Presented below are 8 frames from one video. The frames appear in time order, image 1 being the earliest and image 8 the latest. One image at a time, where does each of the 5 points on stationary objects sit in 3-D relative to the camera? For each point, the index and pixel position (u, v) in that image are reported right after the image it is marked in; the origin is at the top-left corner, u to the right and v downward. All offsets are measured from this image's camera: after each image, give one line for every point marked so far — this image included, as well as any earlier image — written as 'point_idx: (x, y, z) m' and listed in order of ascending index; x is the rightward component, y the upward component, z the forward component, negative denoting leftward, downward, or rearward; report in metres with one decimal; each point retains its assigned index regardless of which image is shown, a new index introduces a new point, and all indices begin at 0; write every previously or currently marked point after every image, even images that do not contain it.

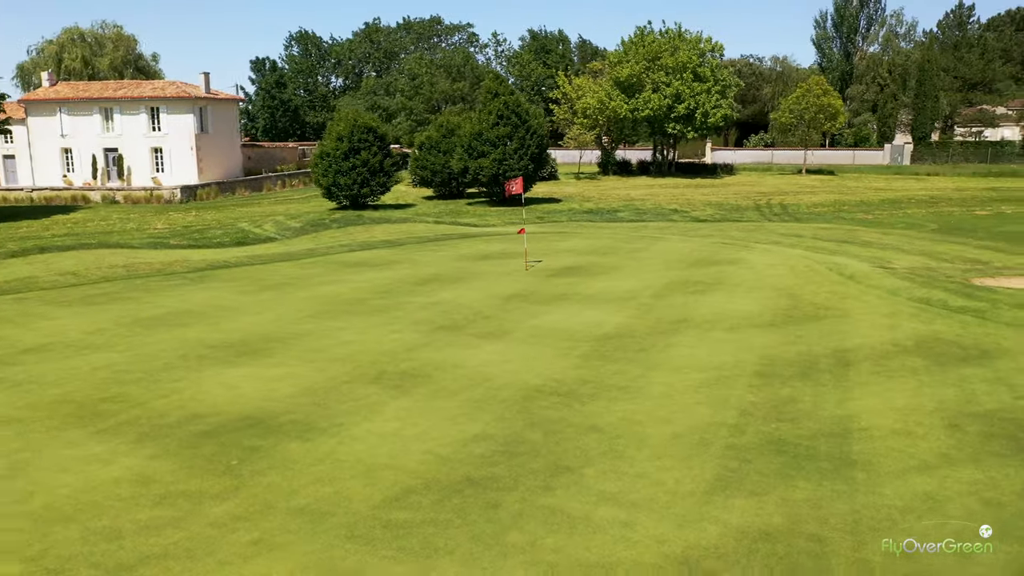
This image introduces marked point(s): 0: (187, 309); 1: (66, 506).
0: (-5.4, -0.3, +13.9) m
1: (-3.5, -1.7, +6.6) m
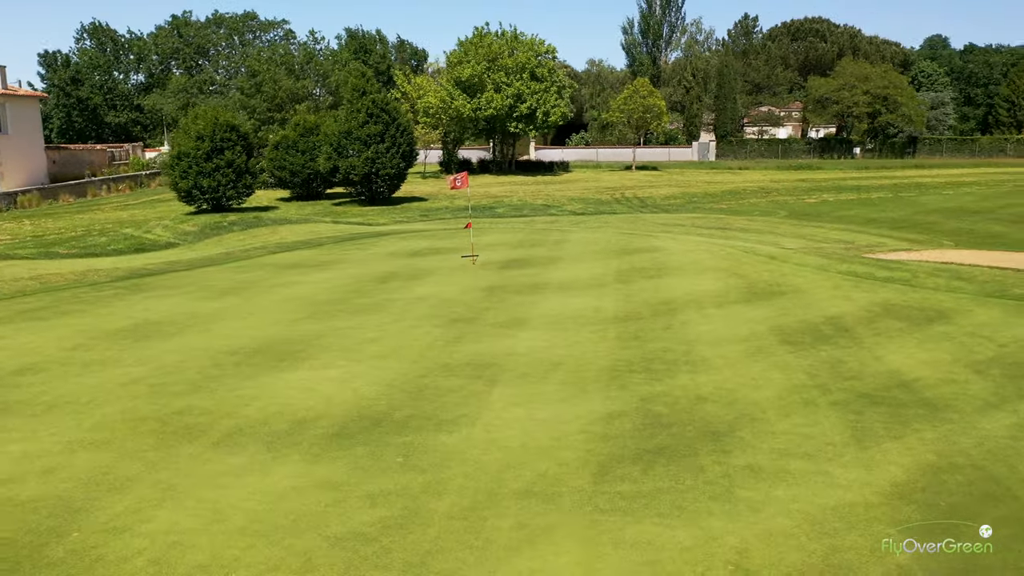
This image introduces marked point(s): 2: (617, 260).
0: (-5.4, -0.5, +12.8) m
1: (-1.7, -1.7, +6.1) m
2: (+2.3, +0.6, +18.2) m
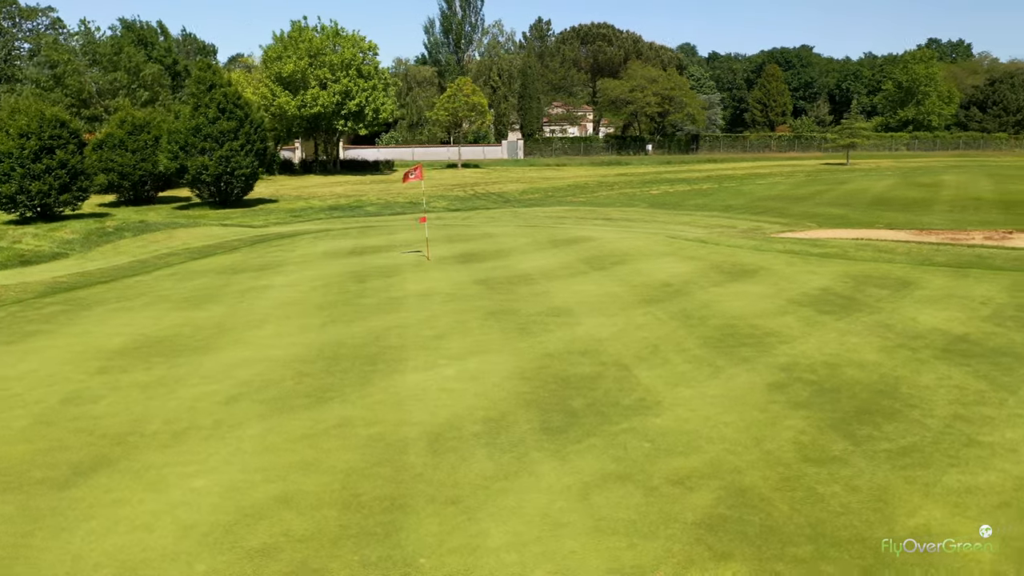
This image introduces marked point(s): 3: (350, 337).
0: (-4.7, -0.6, +11.1) m
1: (+0.7, -1.5, +5.7) m
2: (+1.1, +0.9, +18.4) m
3: (-2.0, -0.6, +10.7) m
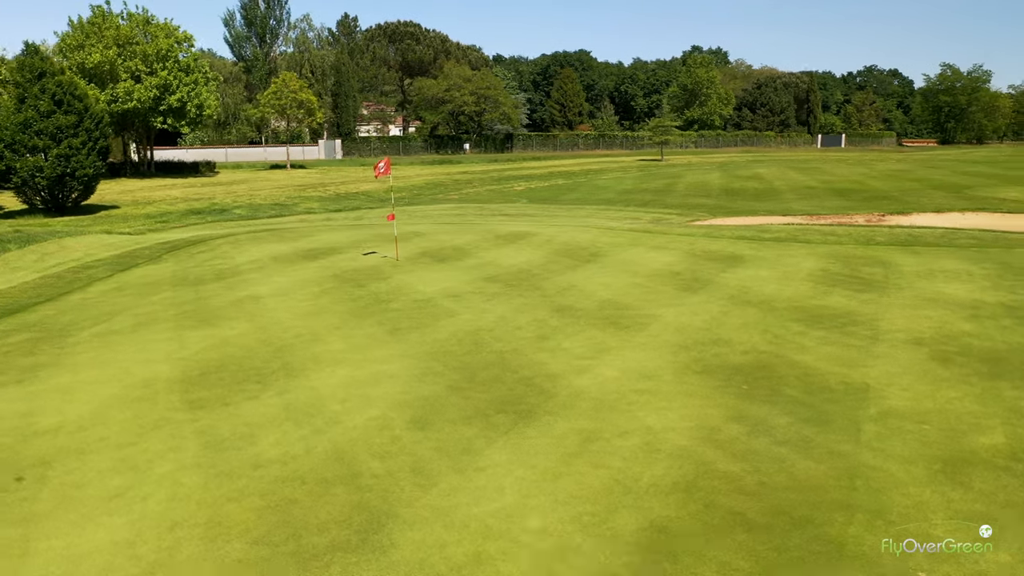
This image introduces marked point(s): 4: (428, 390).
0: (-3.5, -0.7, +9.2) m
1: (+3.2, -1.4, +5.4) m
2: (+0.2, +0.9, +17.8) m
3: (-0.8, -0.6, +9.5) m
4: (-0.8, -1.0, +7.8) m
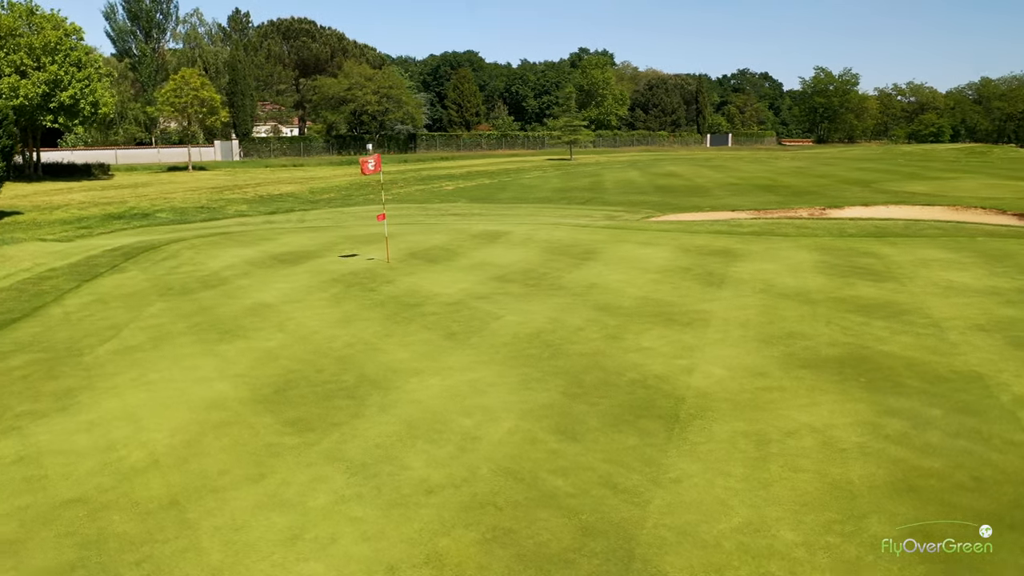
0: (-2.6, -0.8, +8.3) m
1: (+4.6, -1.2, +5.4) m
2: (-0.2, +0.9, +17.3) m
3: (+0.1, -0.6, +9.0) m
4: (+0.3, -1.0, +7.3) m
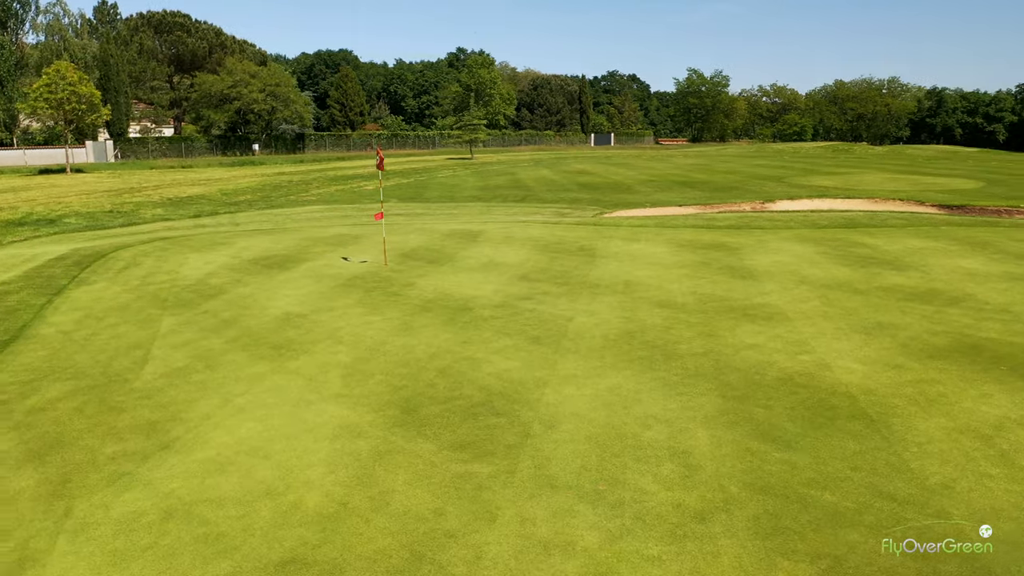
0: (-1.4, -0.9, +7.2) m
1: (+6.1, -1.1, +5.5) m
2: (-0.5, +0.9, +16.5) m
3: (+1.1, -0.6, +8.3) m
4: (+1.6, -0.9, +6.7) m
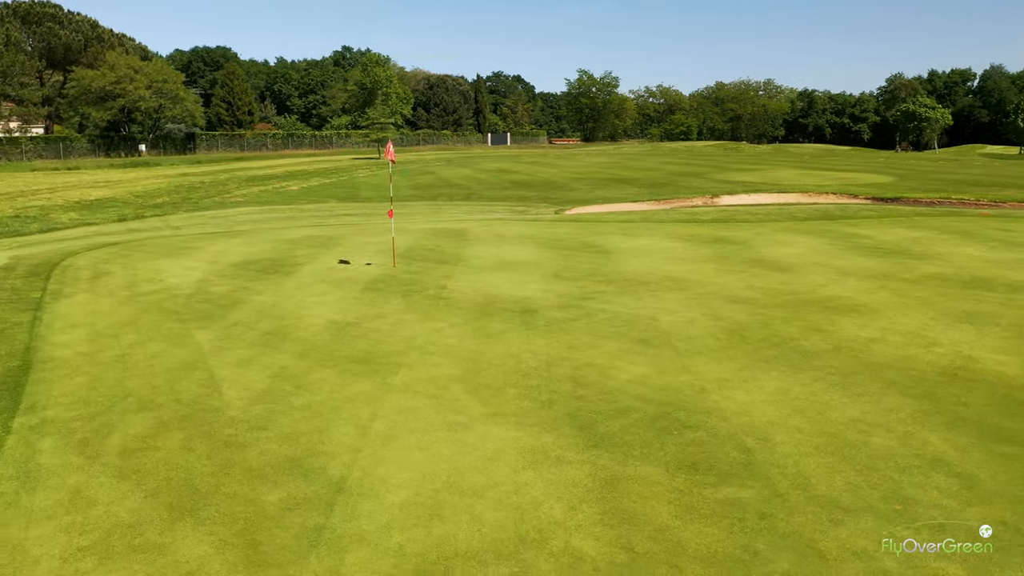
0: (-0.1, -0.9, +6.3) m
1: (+7.5, -0.9, +5.7) m
2: (-0.6, +0.9, +15.6) m
3: (+2.2, -0.6, +7.7) m
4: (+2.9, -0.9, +6.2) m
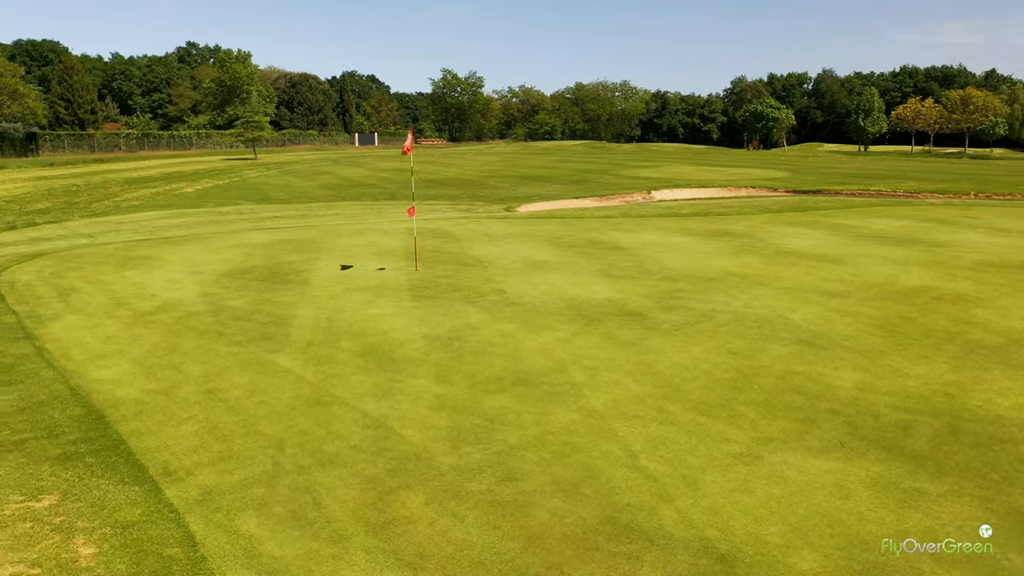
0: (+1.5, -0.9, +5.3) m
1: (+9.2, -0.6, +6.0) m
2: (-0.7, +0.8, +14.3) m
3: (+3.5, -0.5, +7.1) m
4: (+4.5, -0.7, +5.7) m
